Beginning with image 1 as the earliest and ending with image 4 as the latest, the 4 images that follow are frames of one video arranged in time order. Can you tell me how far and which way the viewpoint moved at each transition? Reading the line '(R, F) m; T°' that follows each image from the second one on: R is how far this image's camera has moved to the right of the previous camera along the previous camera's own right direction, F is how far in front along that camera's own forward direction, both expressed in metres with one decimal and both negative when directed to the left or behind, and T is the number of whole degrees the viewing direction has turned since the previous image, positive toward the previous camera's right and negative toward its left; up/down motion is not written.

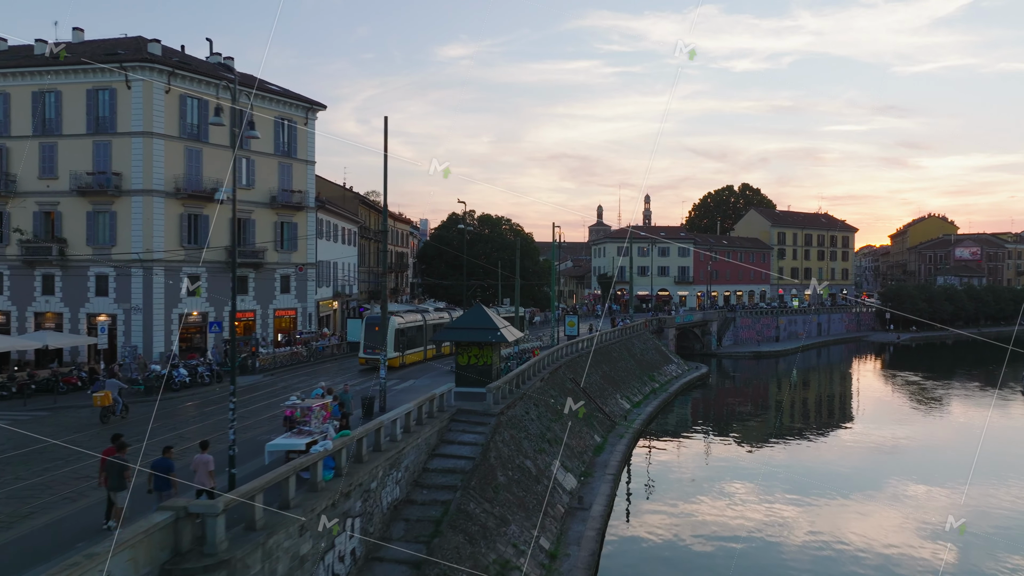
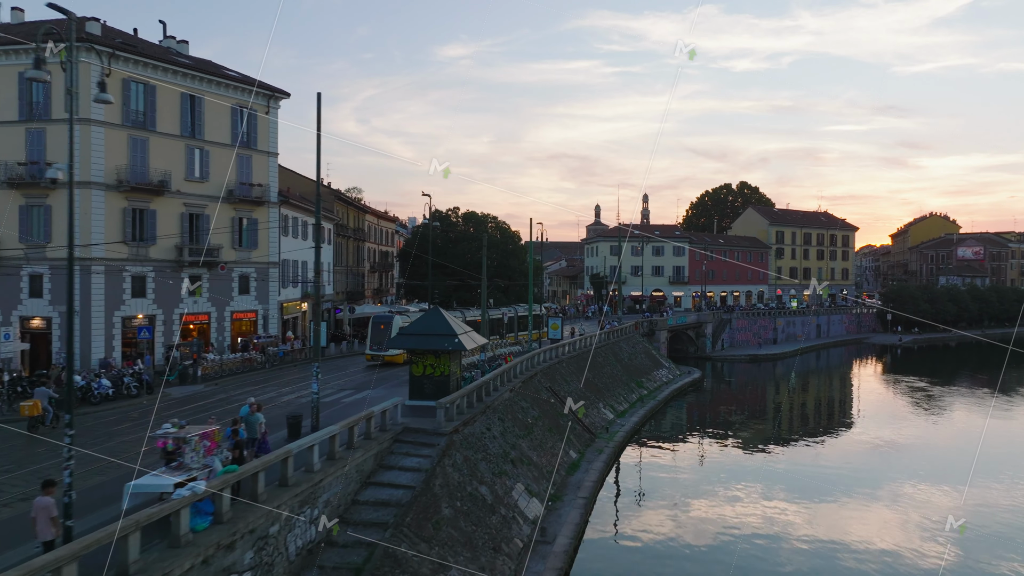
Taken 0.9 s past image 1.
(+1.3, +2.9) m; 0°
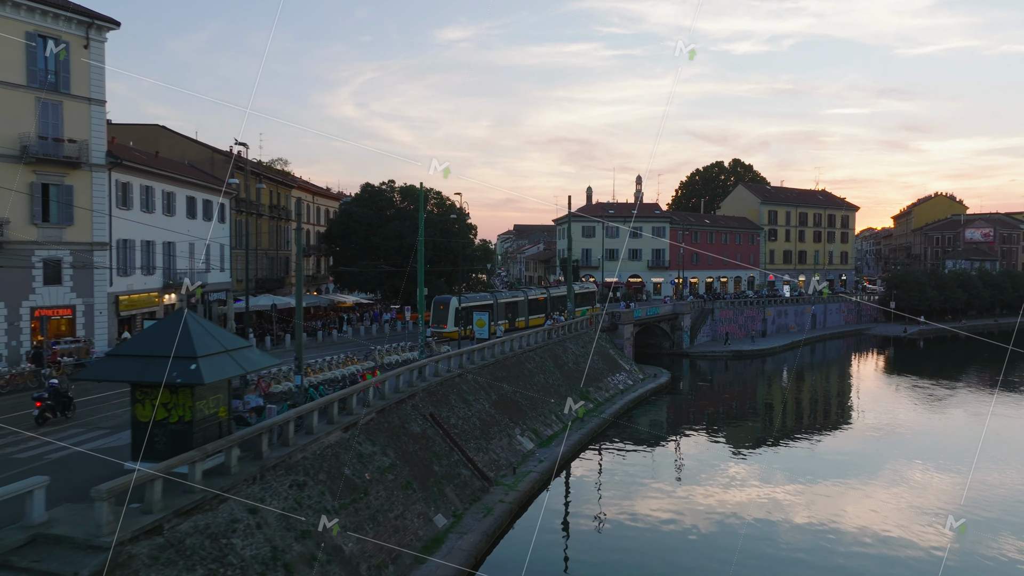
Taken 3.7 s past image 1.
(+4.3, +9.3) m; 0°
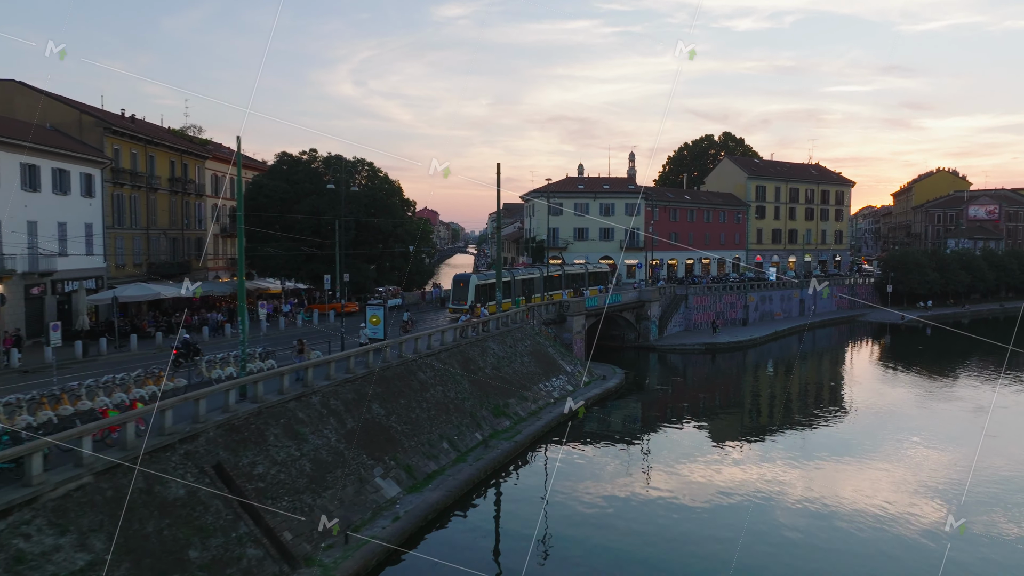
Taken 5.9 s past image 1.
(+4.0, +7.3) m; 0°
